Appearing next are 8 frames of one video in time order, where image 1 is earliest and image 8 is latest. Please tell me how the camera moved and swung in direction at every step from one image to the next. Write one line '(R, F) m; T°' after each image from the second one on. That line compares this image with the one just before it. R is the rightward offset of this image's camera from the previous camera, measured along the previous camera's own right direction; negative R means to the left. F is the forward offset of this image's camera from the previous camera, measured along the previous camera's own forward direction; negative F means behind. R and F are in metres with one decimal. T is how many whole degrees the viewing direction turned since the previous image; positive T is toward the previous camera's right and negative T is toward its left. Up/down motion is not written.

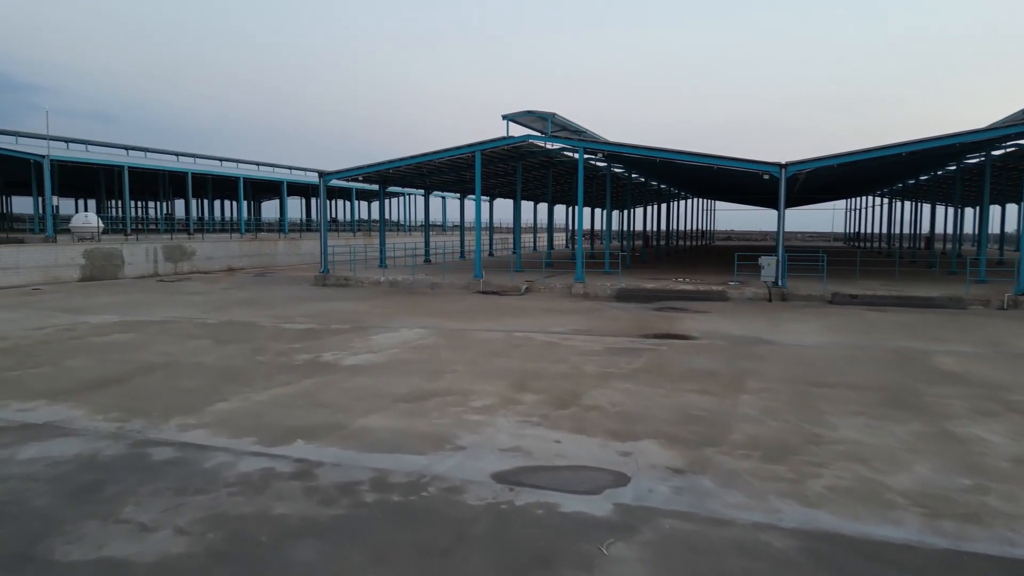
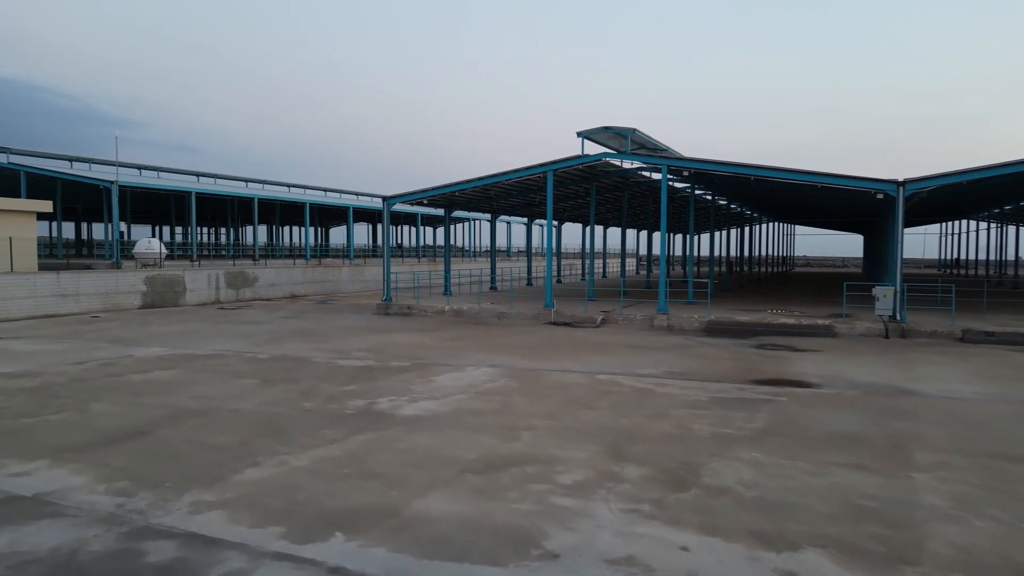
(-0.3, +1.5) m; -5°
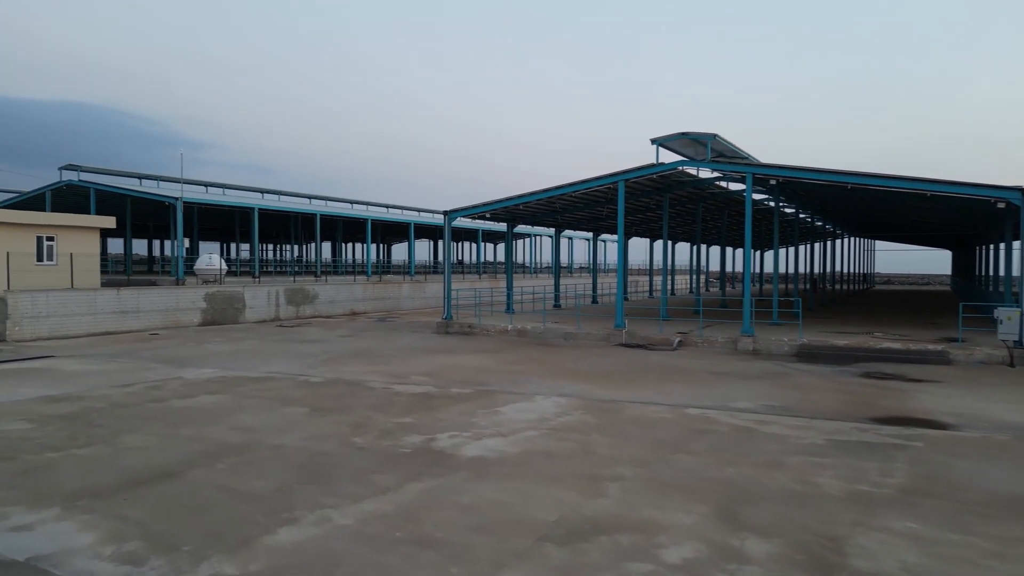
(-0.2, +1.1) m; -5°
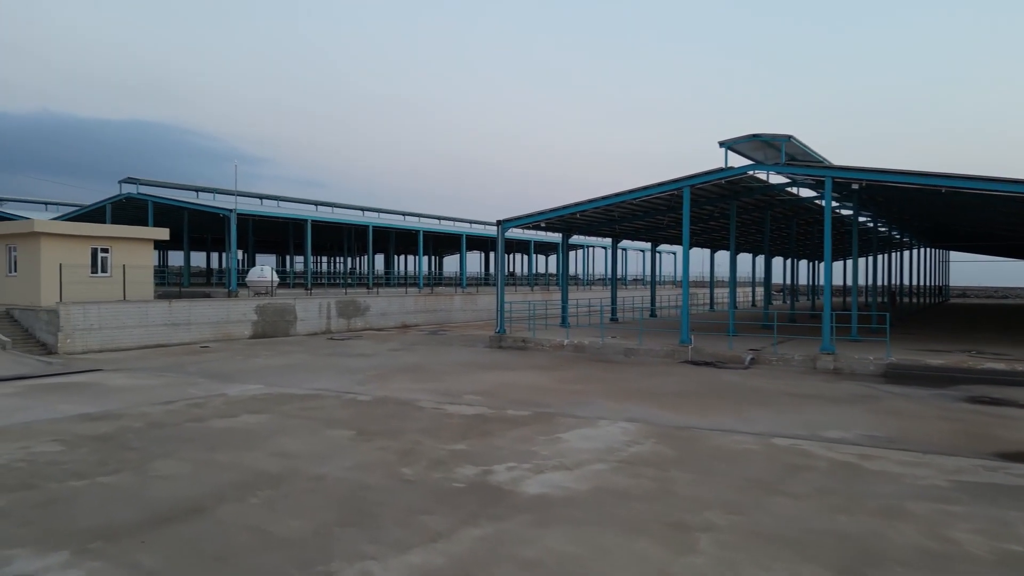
(-0.1, +0.8) m; -4°
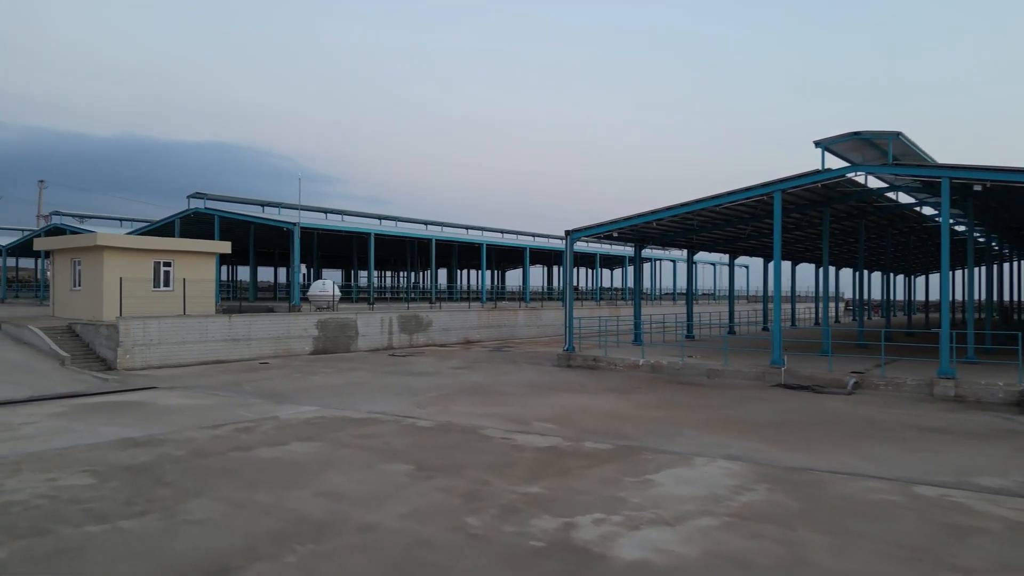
(-0.2, +1.1) m; -5°
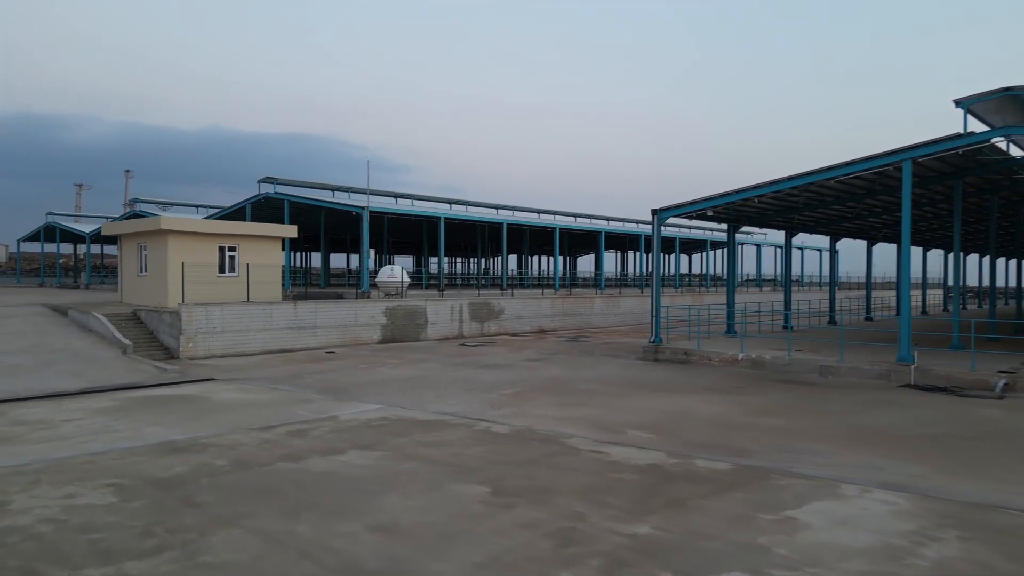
(-0.2, +1.4) m; -5°
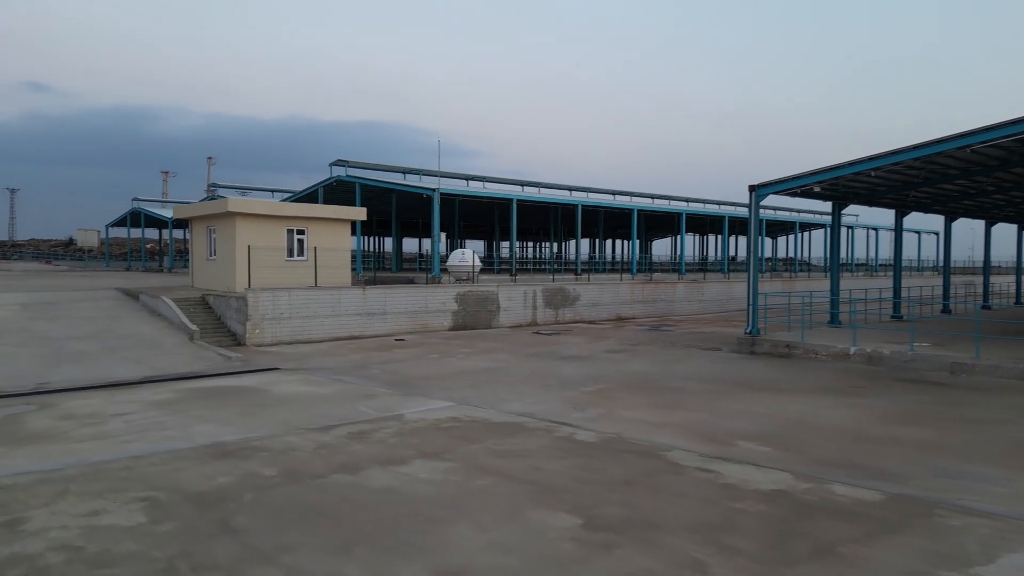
(-0.2, +1.1) m; -5°
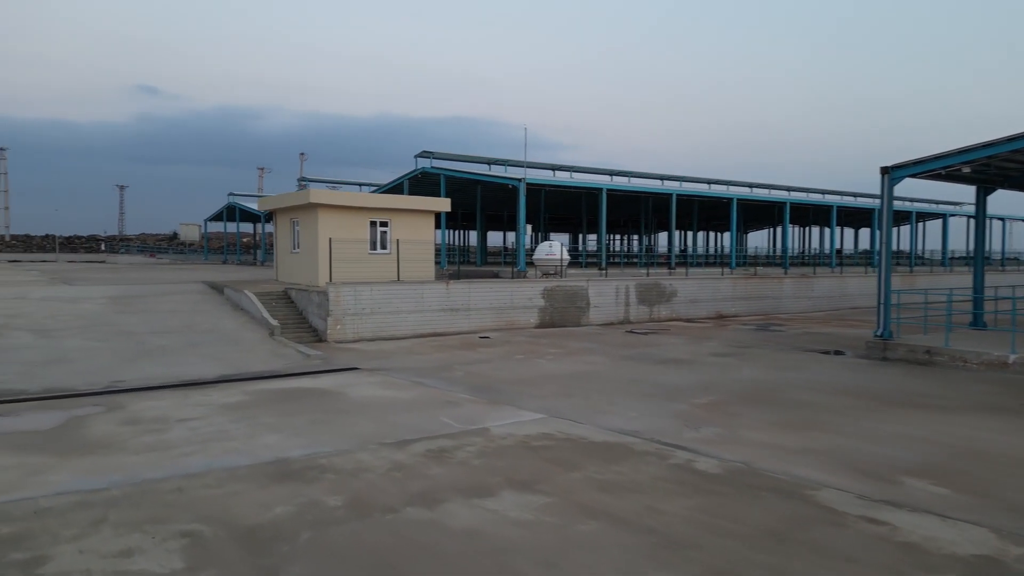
(-0.2, +1.1) m; -7°
